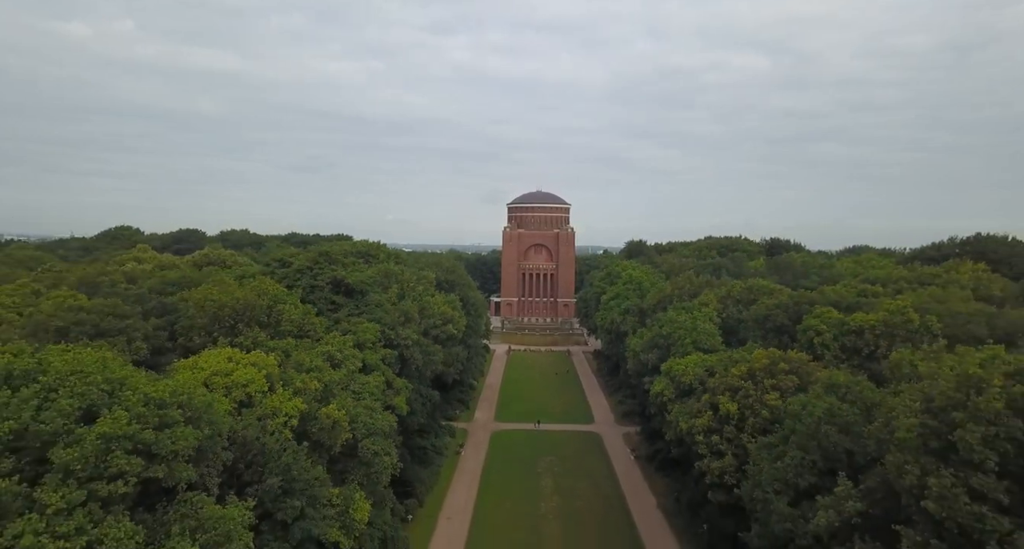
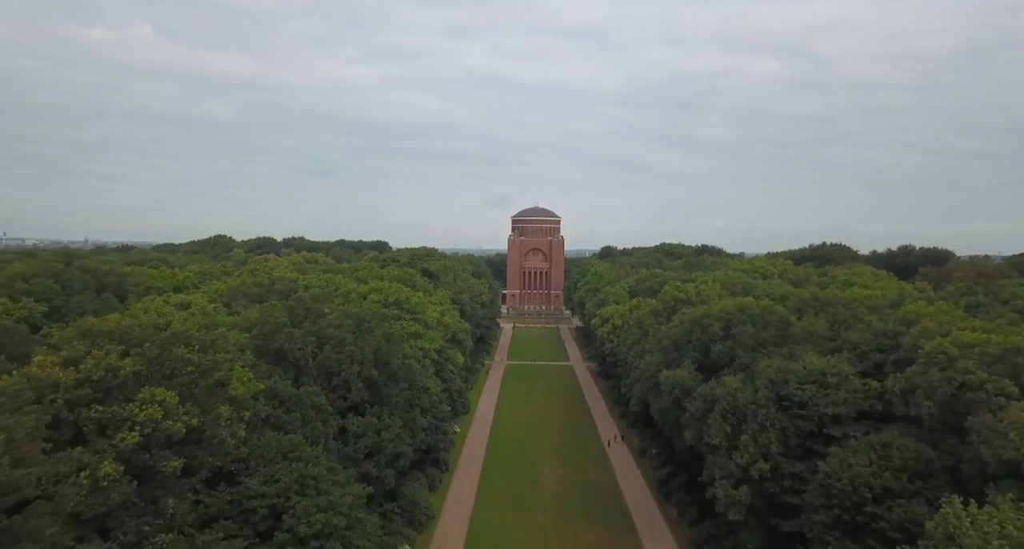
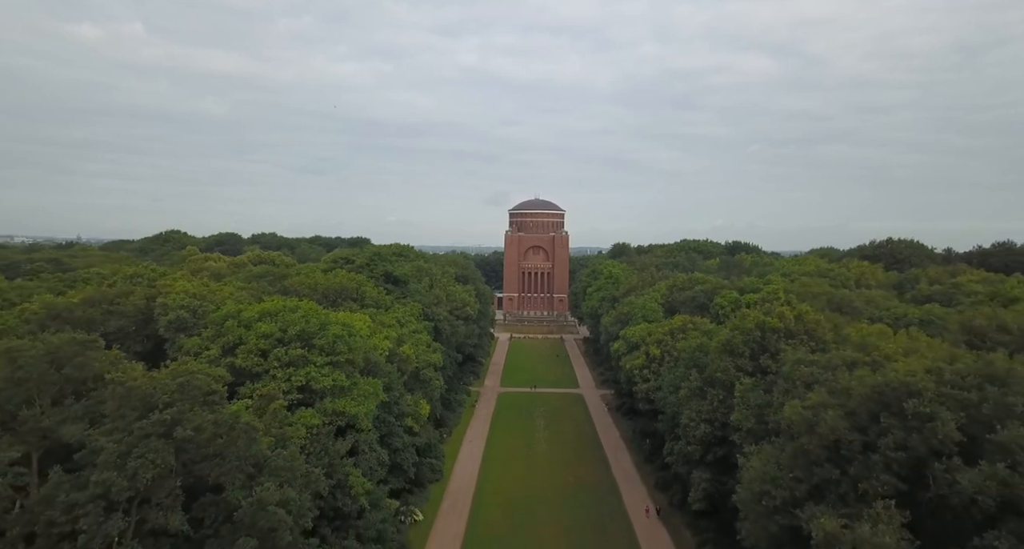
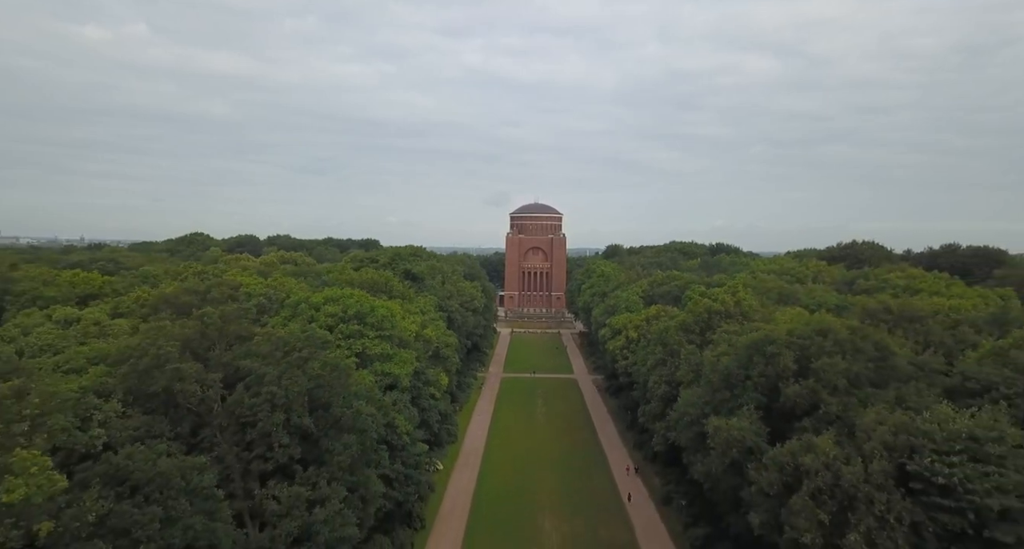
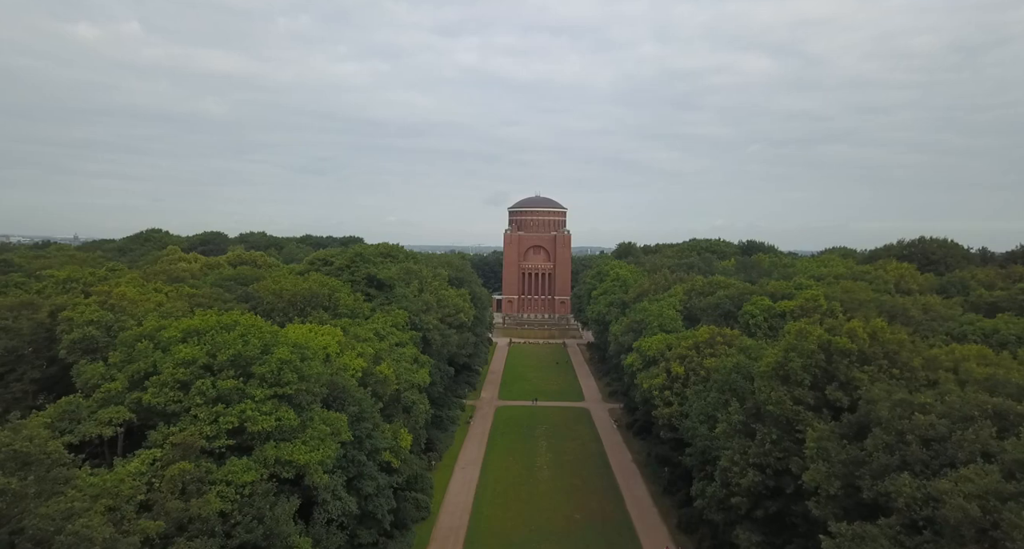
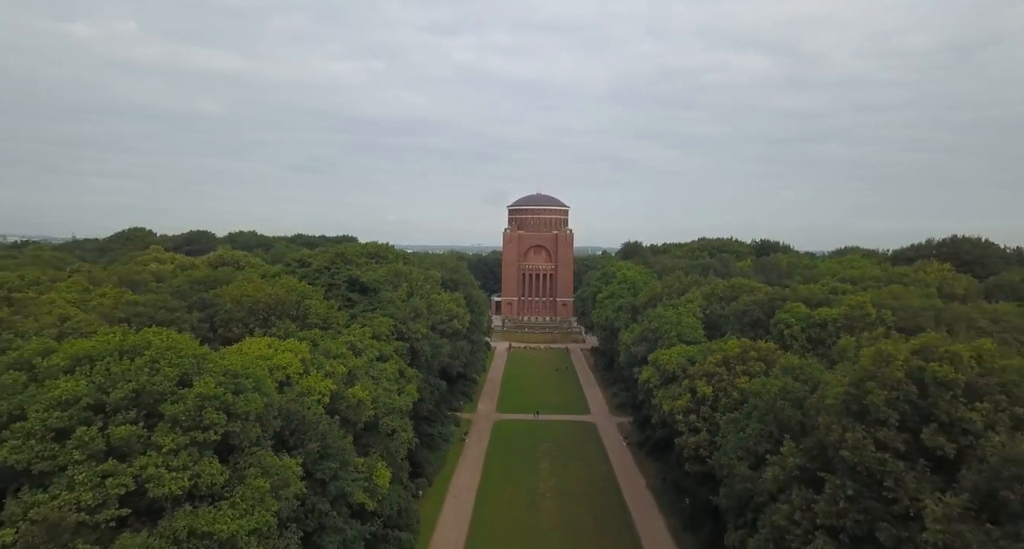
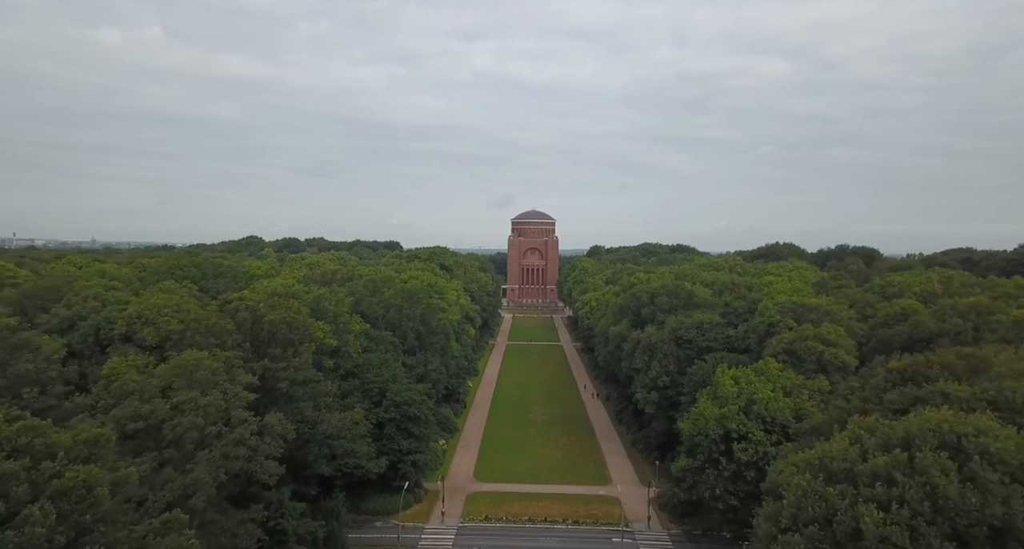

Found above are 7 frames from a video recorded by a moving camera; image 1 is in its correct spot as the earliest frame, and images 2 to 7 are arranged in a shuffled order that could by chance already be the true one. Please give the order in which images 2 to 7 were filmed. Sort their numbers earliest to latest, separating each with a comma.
6, 5, 3, 4, 2, 7
